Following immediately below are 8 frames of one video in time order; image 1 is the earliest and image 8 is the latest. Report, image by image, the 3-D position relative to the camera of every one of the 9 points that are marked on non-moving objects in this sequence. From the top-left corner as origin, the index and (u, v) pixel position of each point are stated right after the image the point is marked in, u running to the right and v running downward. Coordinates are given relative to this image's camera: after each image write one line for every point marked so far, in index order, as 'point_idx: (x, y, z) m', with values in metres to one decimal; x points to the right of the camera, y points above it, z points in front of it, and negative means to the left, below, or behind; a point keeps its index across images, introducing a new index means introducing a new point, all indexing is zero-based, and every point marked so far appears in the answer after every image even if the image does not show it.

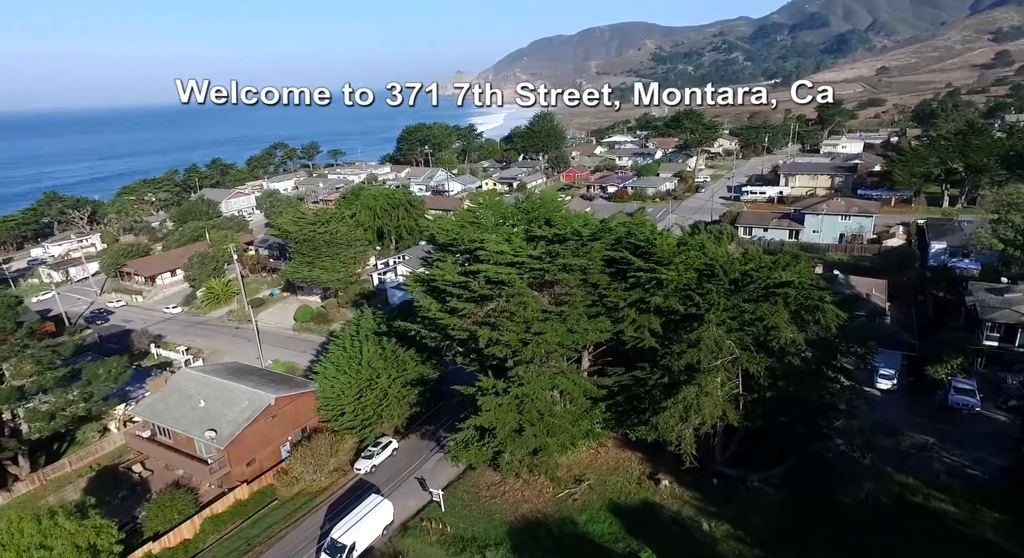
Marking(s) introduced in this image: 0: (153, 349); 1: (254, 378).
0: (-10.6, -2.0, +18.1) m
1: (-5.2, -2.0, +12.4) m
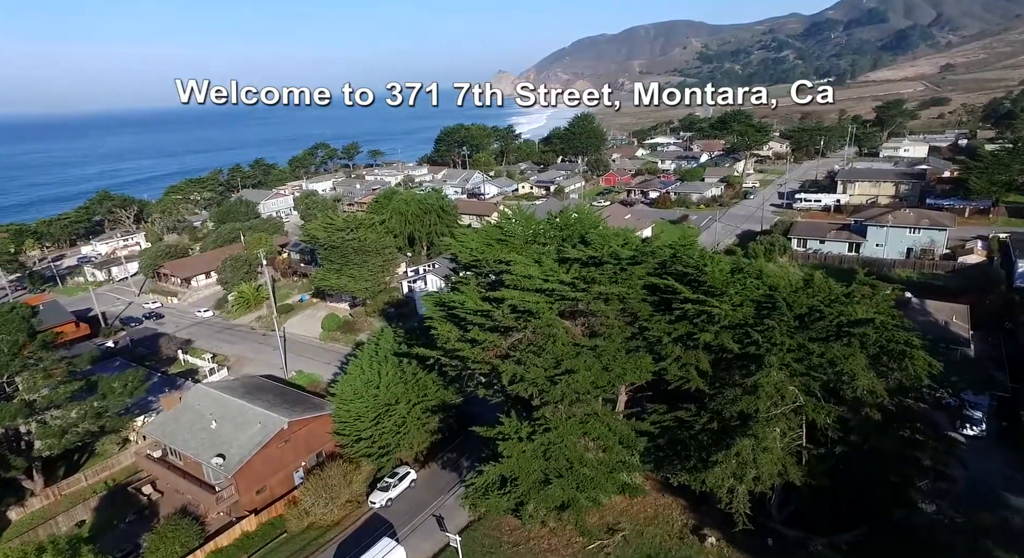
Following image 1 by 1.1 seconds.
0: (-9.6, -2.2, +17.7) m
1: (-4.6, -2.2, +11.8) m
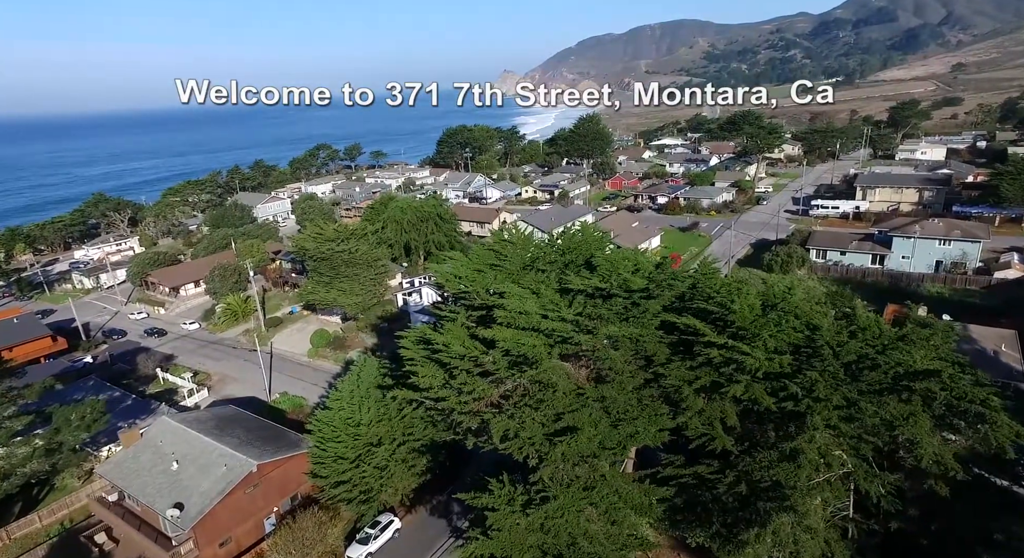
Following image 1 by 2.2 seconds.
0: (-9.6, -2.5, +16.6) m
1: (-4.7, -2.6, +10.6) m
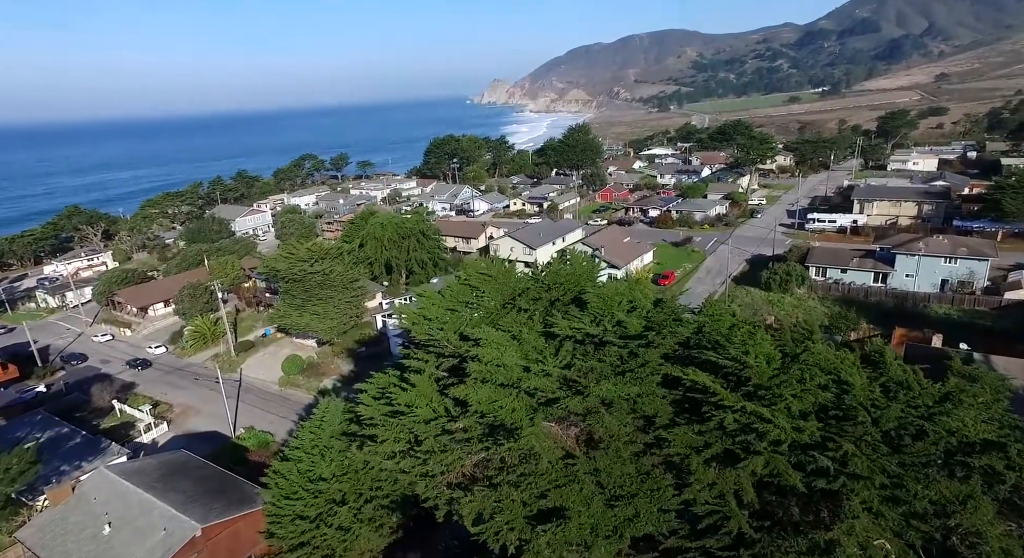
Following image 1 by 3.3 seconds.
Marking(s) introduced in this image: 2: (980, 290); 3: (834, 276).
0: (-10.0, -3.2, +15.4) m
1: (-5.0, -3.2, +9.4) m
2: (+12.9, -0.3, +16.8) m
3: (+9.7, +0.1, +18.4) m
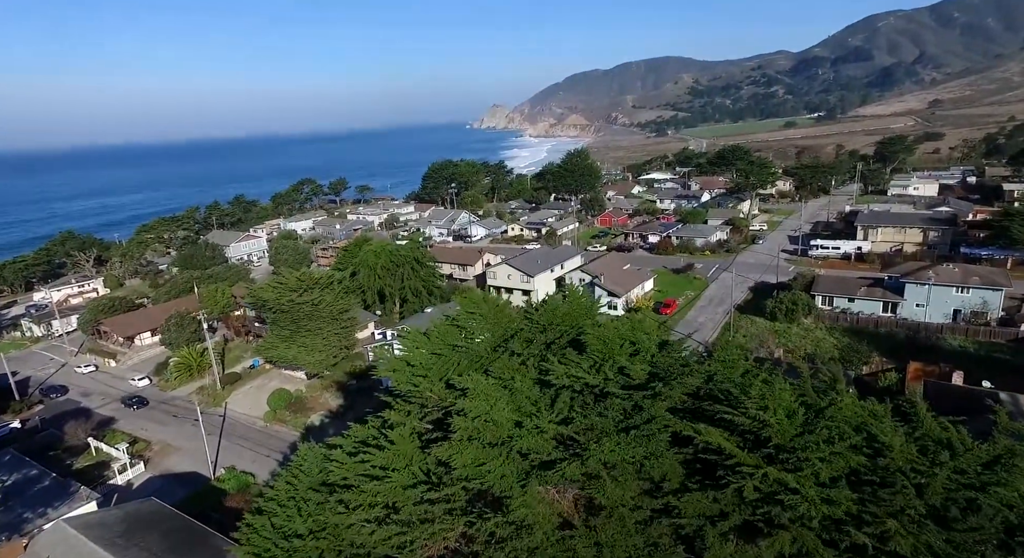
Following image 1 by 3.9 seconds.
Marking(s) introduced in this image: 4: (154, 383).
0: (-10.1, -3.9, +14.6) m
1: (-5.0, -3.7, +8.7) m
2: (+12.8, -1.1, +16.2) m
3: (+9.6, -0.8, +17.8) m
4: (-11.4, -3.3, +19.4) m
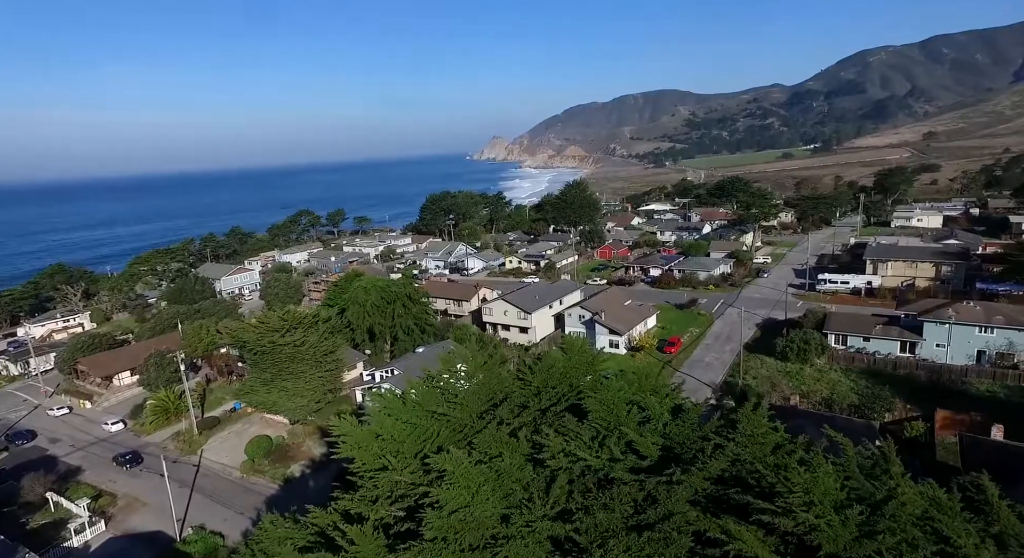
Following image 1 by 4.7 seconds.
0: (-10.2, -4.8, +13.5) m
1: (-5.1, -4.3, +7.6) m
2: (+12.7, -2.1, +15.2) m
3: (+9.5, -1.8, +16.8) m
4: (-11.5, -4.4, +18.3) m
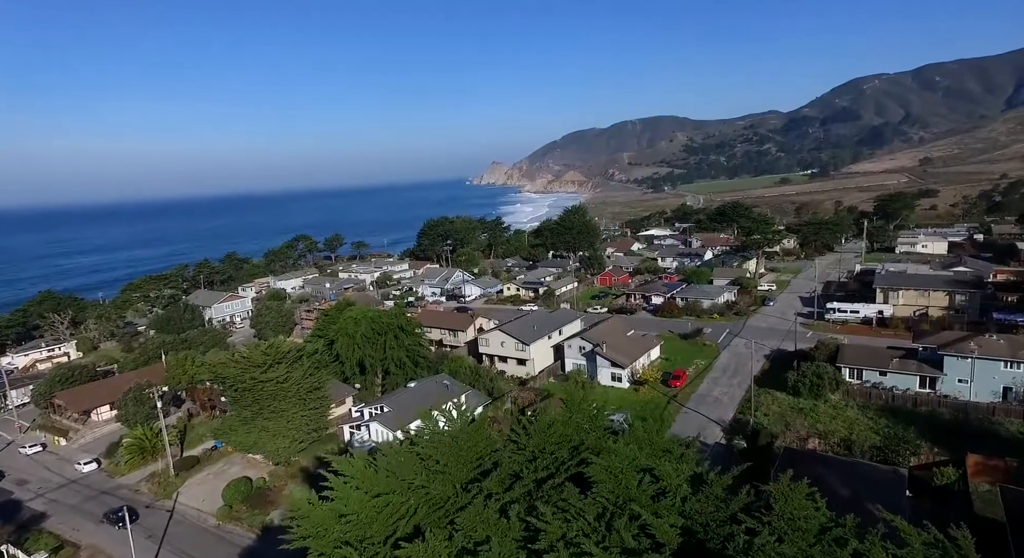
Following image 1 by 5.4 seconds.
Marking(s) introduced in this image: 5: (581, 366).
0: (-10.3, -5.5, +12.5) m
1: (-5.2, -4.8, +6.6) m
2: (+12.6, -2.8, +14.3) m
3: (+9.4, -2.6, +15.9) m
4: (-11.6, -5.3, +17.3) m
5: (+2.2, -2.8, +19.9) m
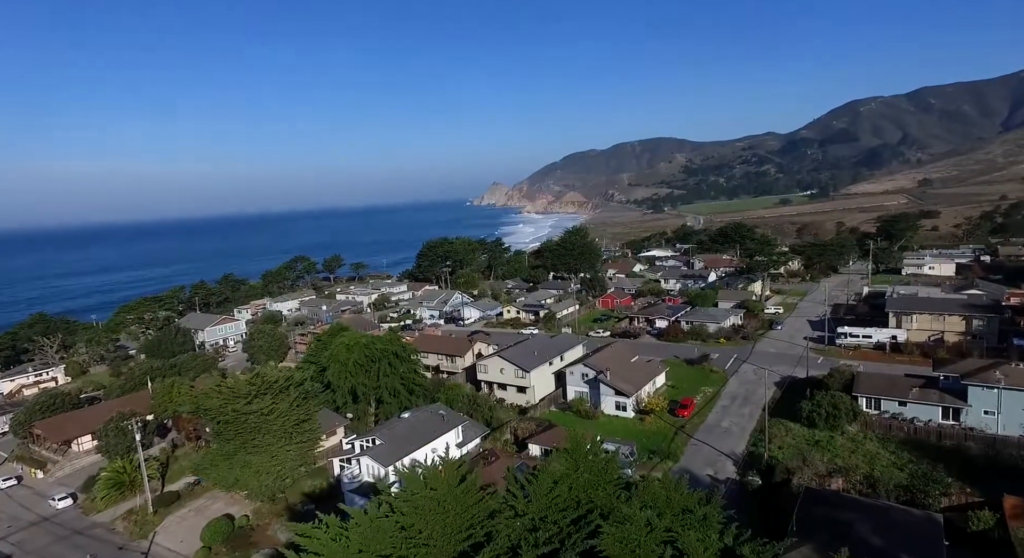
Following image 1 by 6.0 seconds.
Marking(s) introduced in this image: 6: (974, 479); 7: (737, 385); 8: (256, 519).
0: (-10.3, -6.0, +11.5) m
1: (-5.2, -5.1, +5.7) m
2: (+12.6, -3.4, +13.5) m
3: (+9.4, -3.3, +15.1) m
4: (-11.6, -6.0, +16.3) m
5: (+2.2, -3.6, +19.1) m
6: (+9.4, -4.0, +12.5) m
7: (+7.1, -3.3, +19.3) m
8: (-5.7, -5.3, +13.6) m
